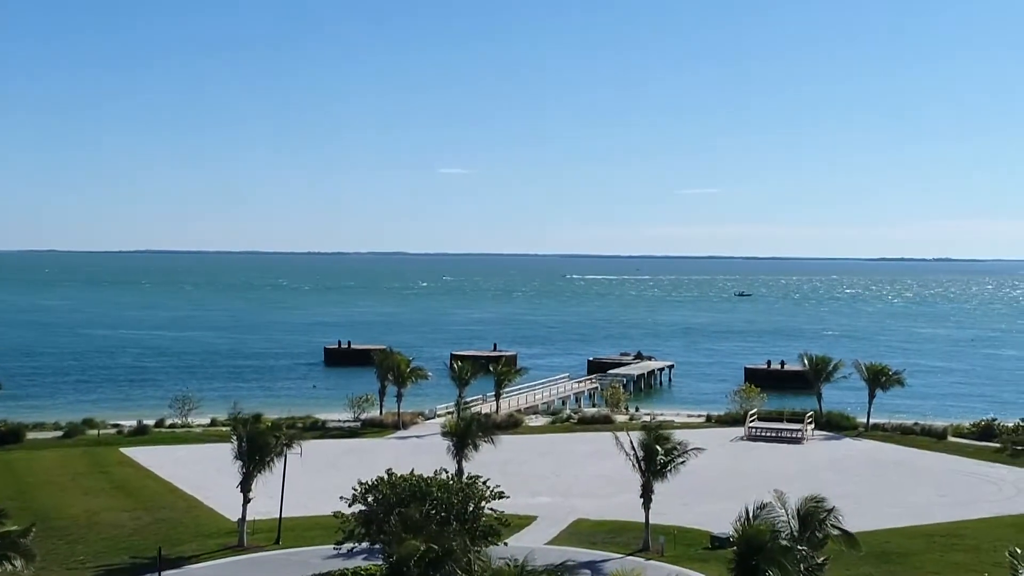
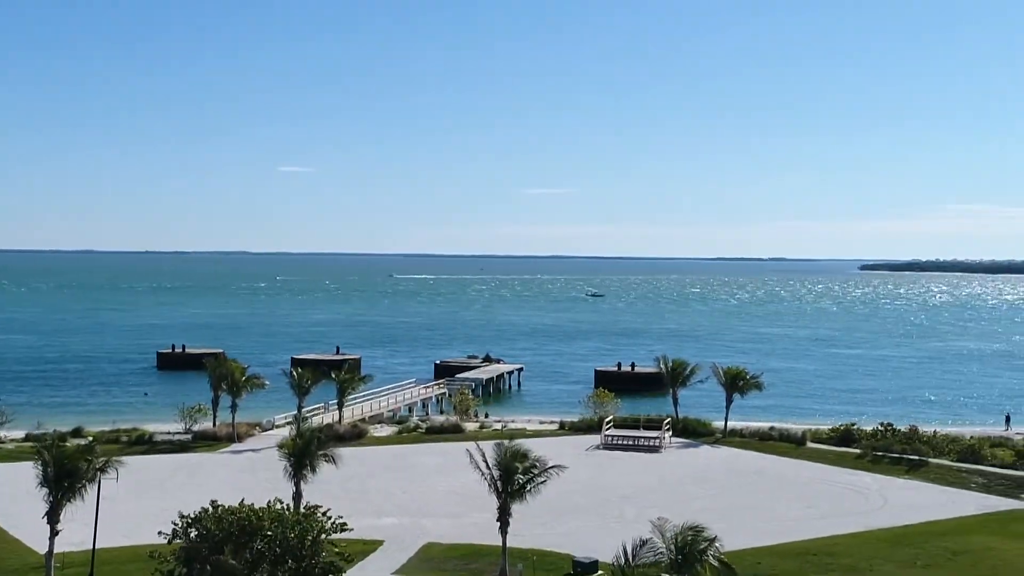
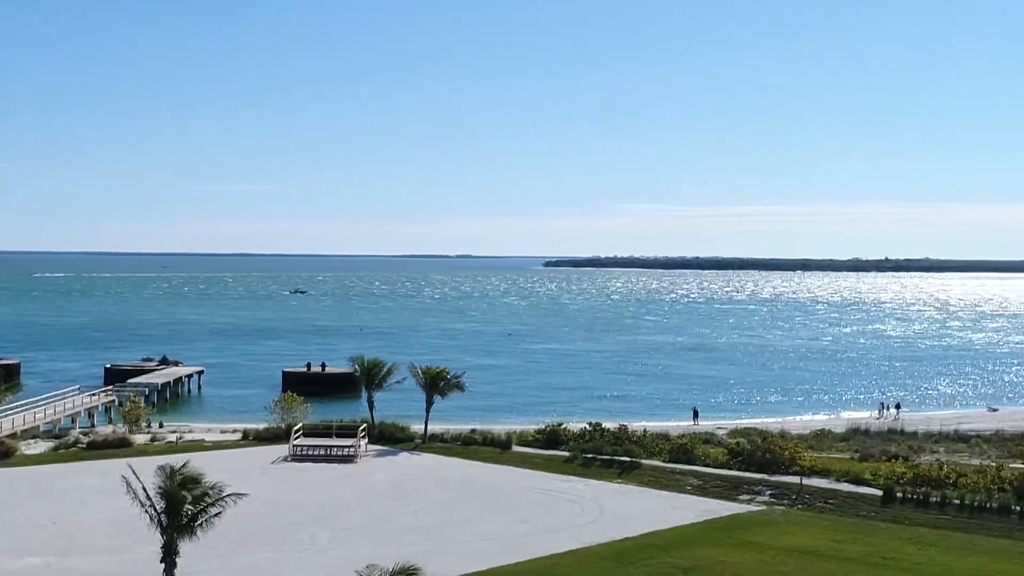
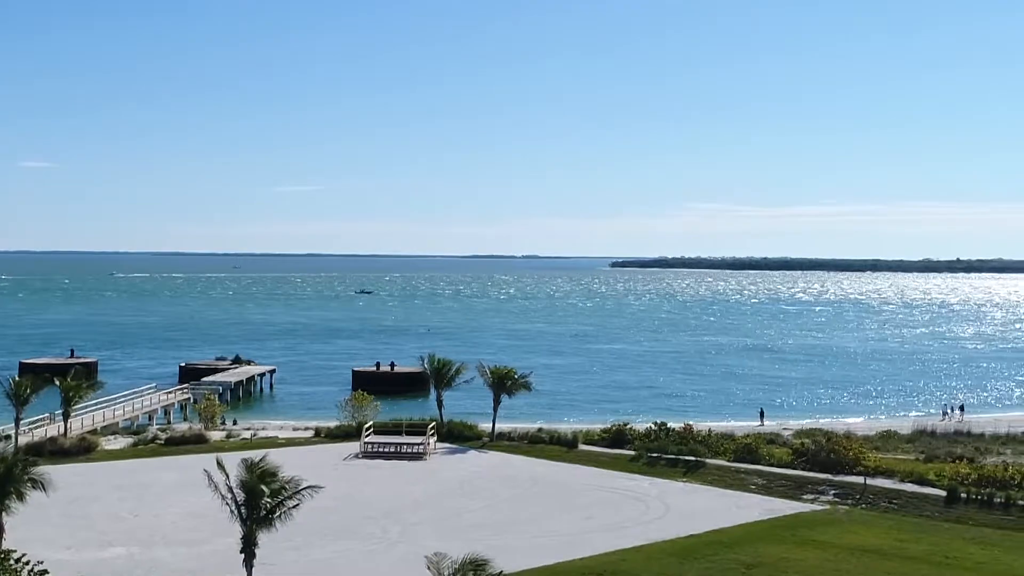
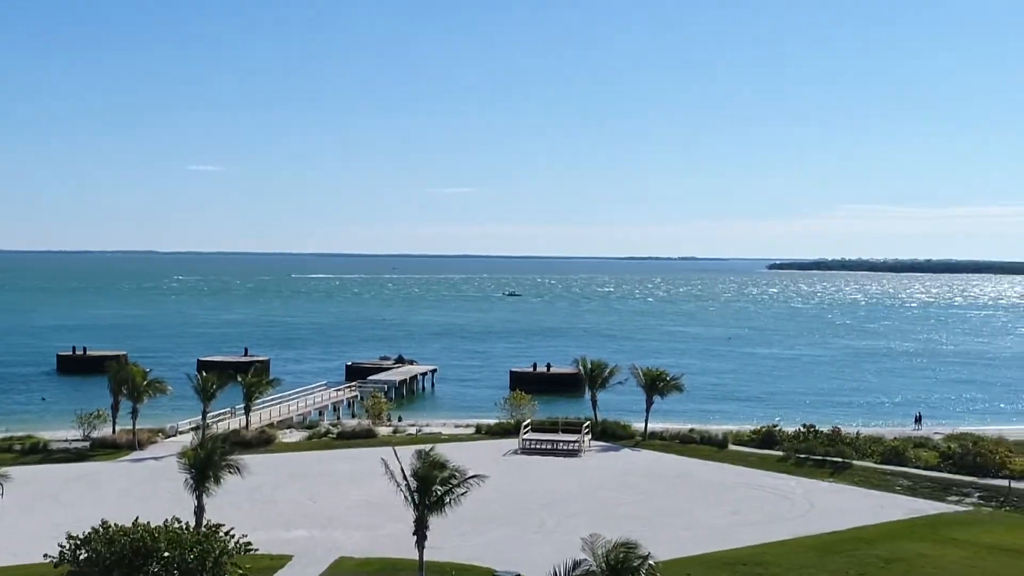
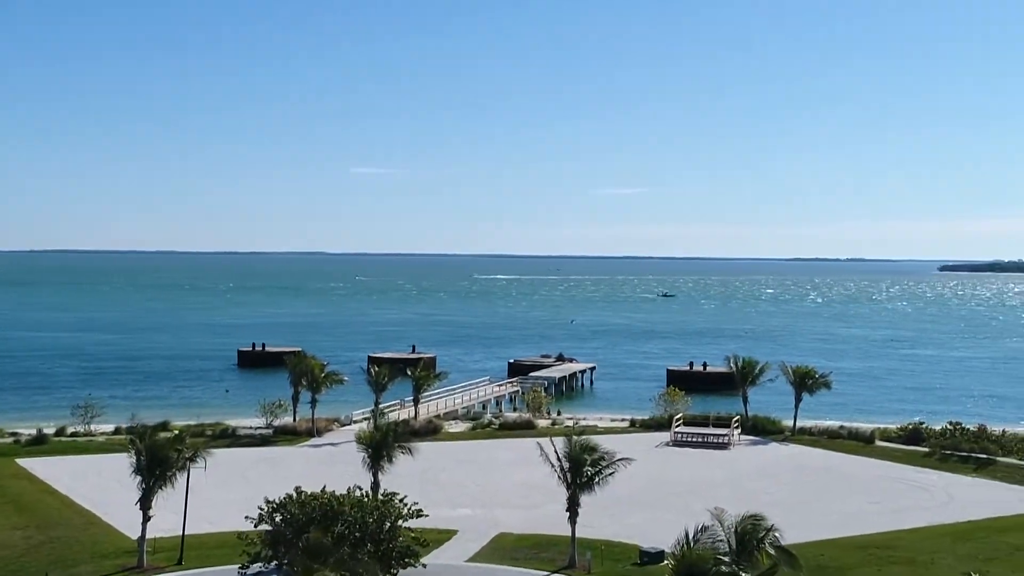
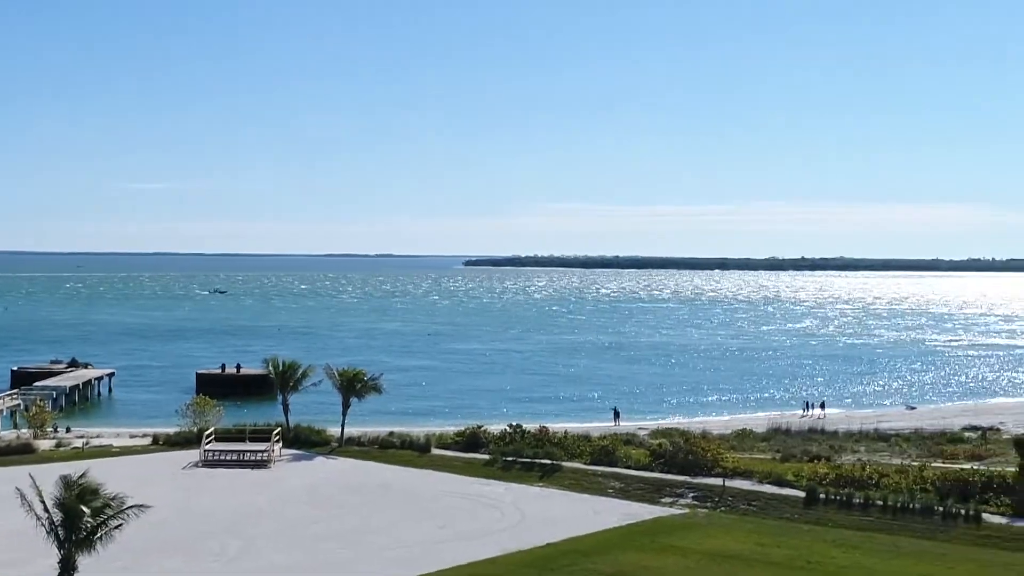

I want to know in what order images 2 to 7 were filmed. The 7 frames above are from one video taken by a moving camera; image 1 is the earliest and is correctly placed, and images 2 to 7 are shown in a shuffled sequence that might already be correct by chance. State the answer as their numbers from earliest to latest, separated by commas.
6, 2, 5, 4, 3, 7
